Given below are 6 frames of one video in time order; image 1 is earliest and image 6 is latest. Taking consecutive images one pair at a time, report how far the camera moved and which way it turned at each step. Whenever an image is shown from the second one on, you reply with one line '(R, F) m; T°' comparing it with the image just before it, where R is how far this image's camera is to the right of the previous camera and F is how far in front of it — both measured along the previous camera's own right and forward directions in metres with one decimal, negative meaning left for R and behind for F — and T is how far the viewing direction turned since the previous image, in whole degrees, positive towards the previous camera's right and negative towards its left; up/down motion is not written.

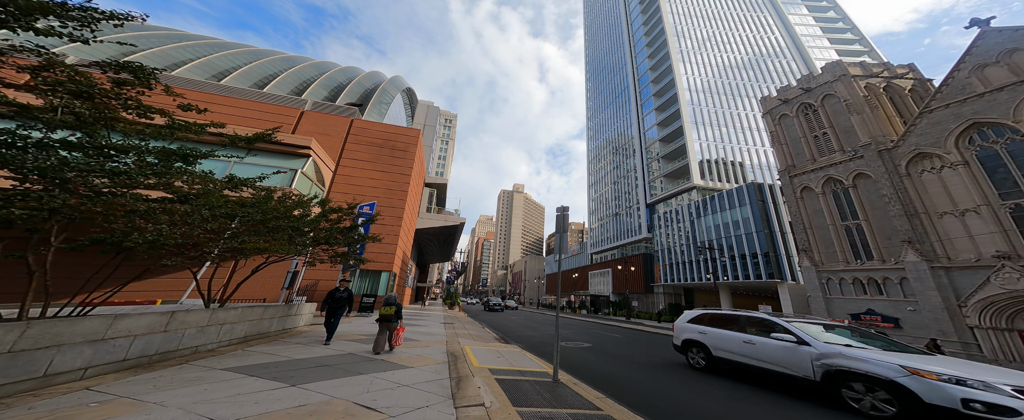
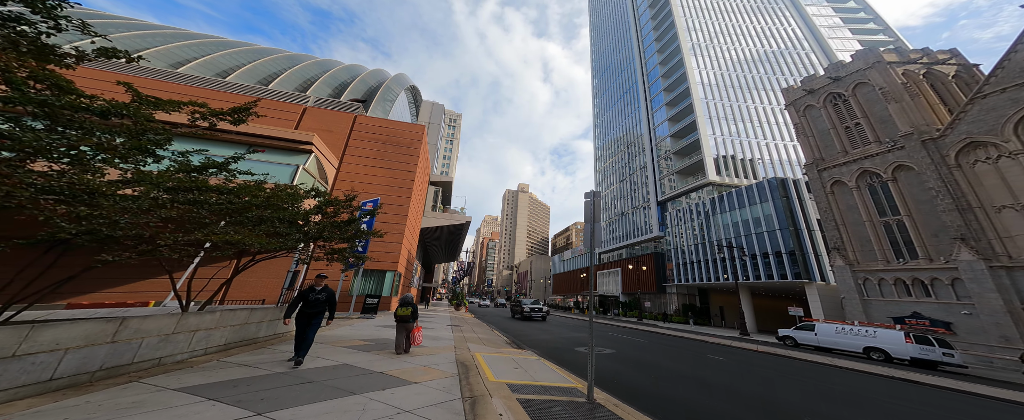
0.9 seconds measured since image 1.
(-0.3, +1.0) m; -1°
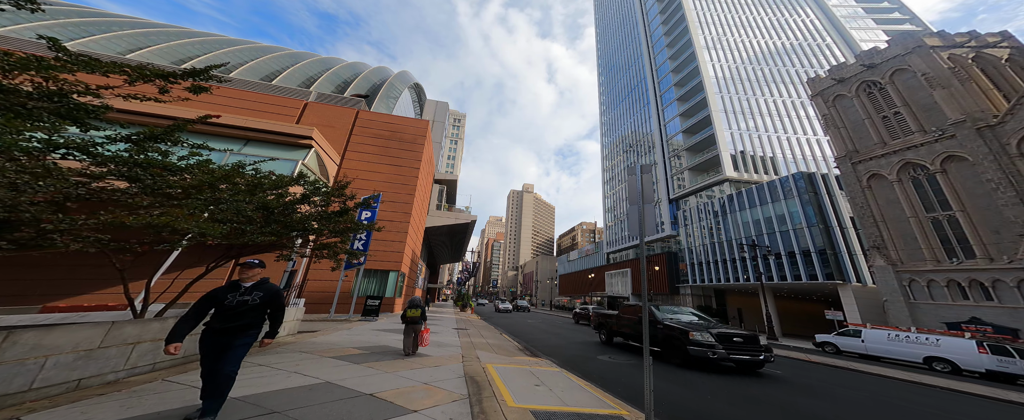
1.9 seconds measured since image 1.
(-0.3, +1.2) m; -1°
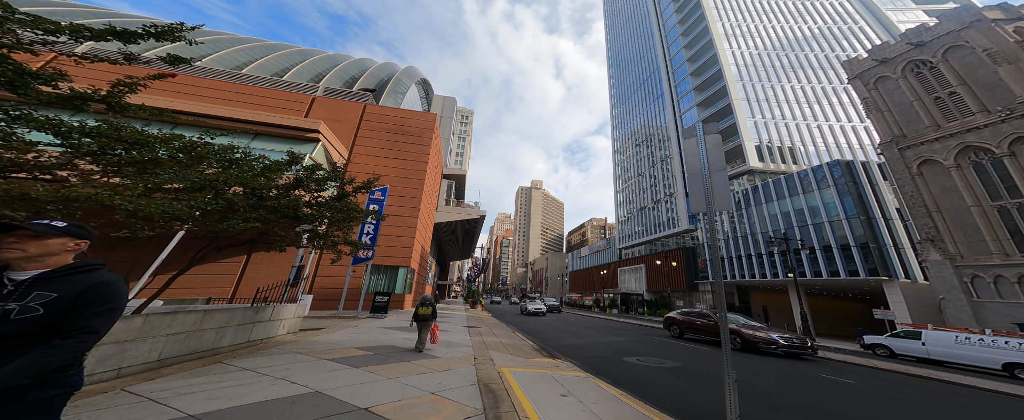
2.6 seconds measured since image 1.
(-0.2, +0.9) m; -2°
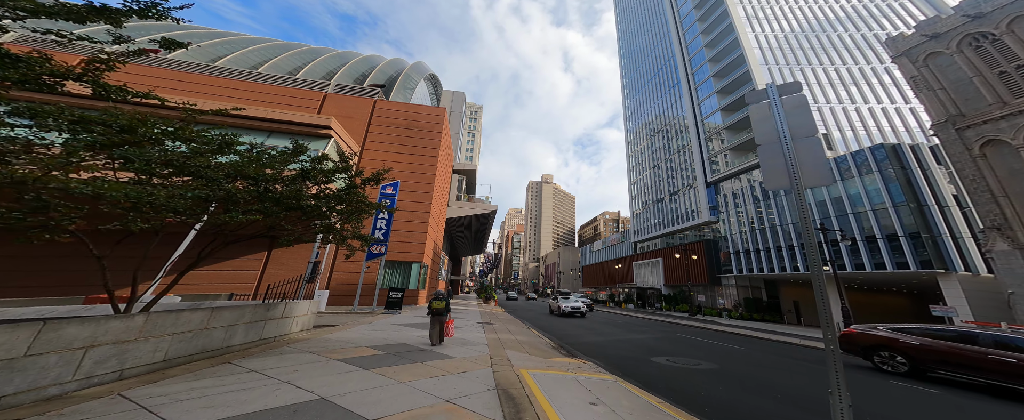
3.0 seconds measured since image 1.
(-0.2, +0.5) m; -2°
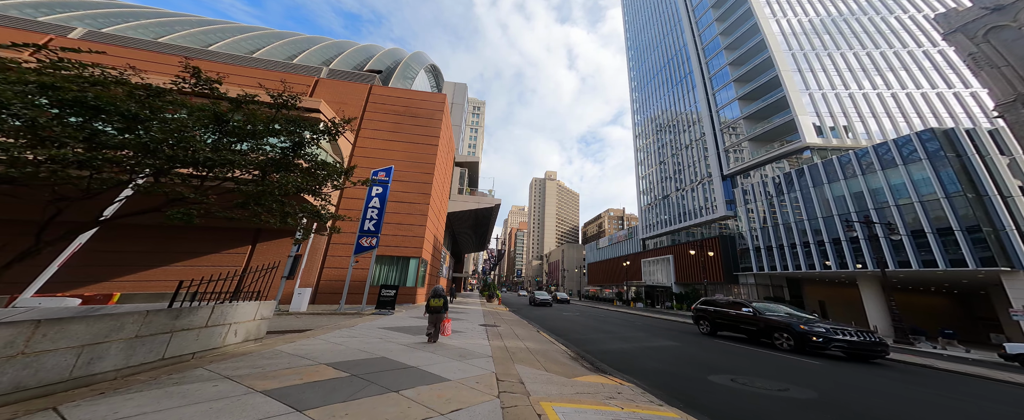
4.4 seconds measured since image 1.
(-0.2, +2.0) m; -1°
